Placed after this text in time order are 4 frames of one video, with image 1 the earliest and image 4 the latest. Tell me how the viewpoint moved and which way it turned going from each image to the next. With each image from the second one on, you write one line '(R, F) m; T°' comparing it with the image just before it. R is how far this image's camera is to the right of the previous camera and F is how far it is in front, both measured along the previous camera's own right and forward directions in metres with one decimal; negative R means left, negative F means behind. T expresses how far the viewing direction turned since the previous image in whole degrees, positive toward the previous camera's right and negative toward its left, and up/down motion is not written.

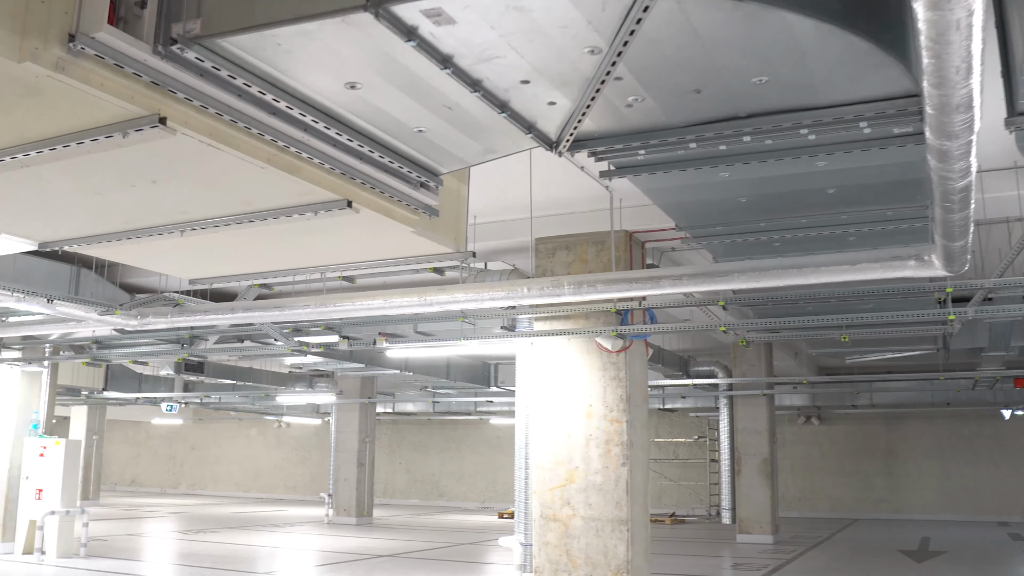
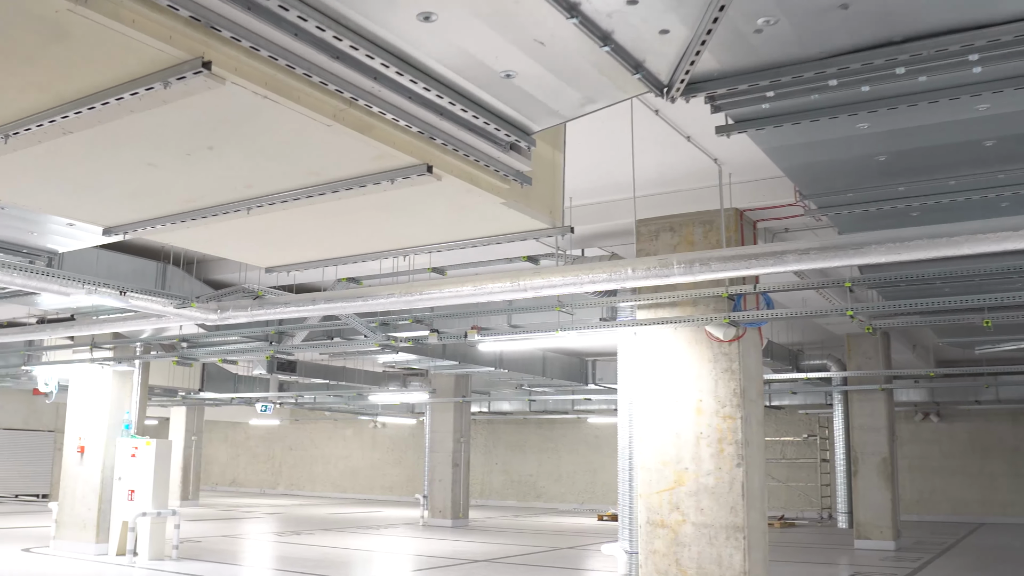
(0.0, +0.8) m; -5°
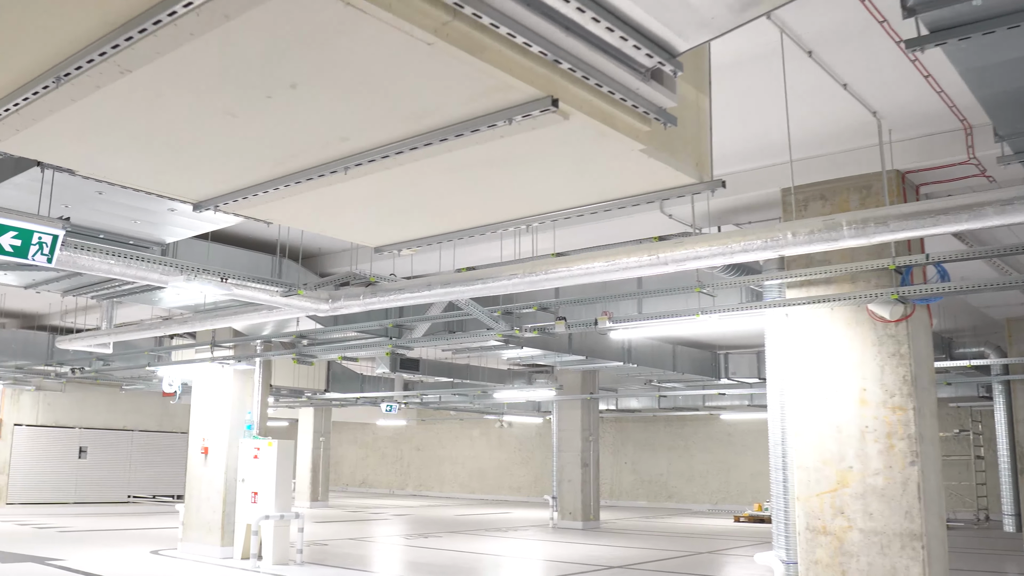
(-0.1, +0.9) m; -6°
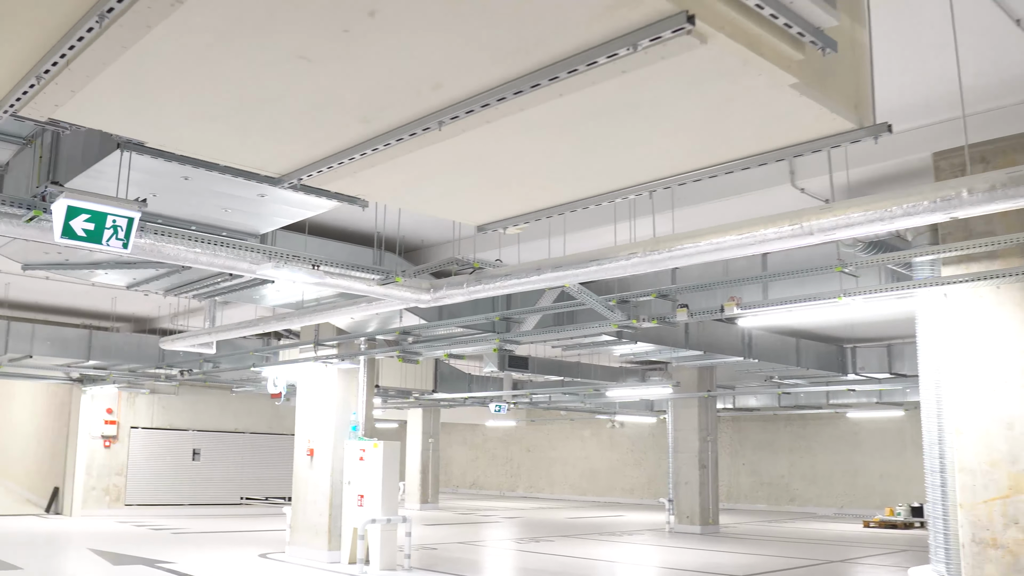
(-0.1, +0.8) m; -5°
